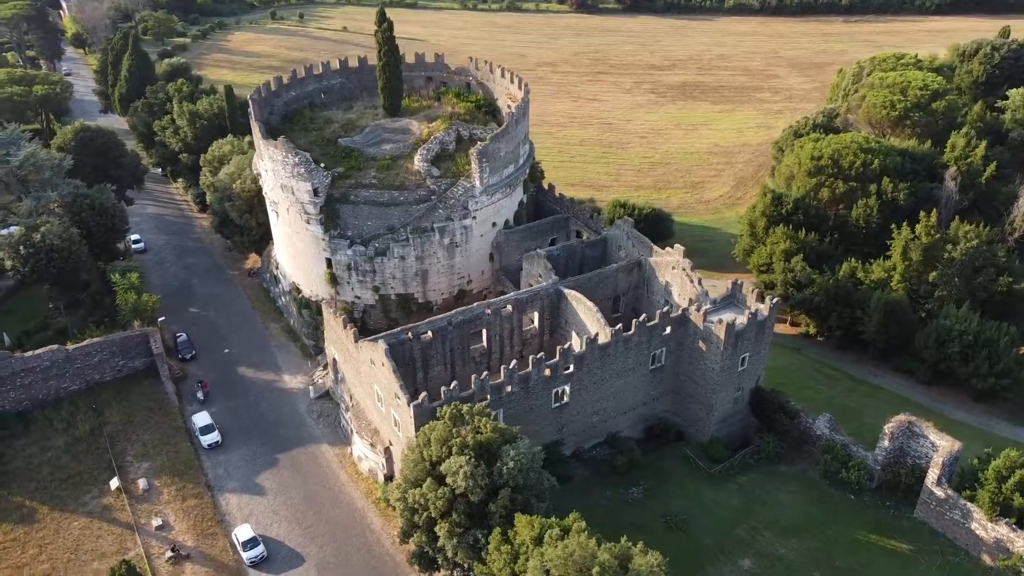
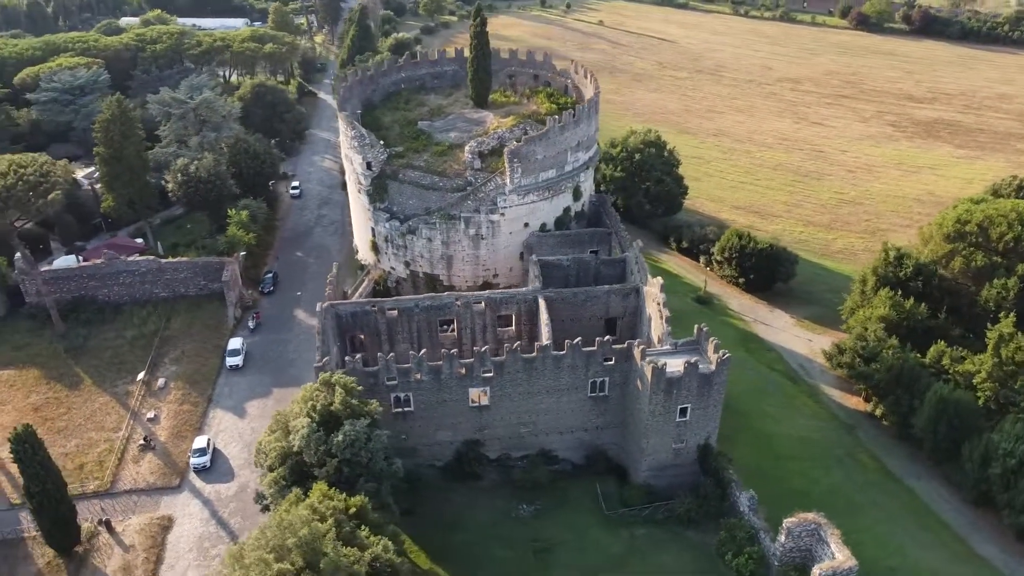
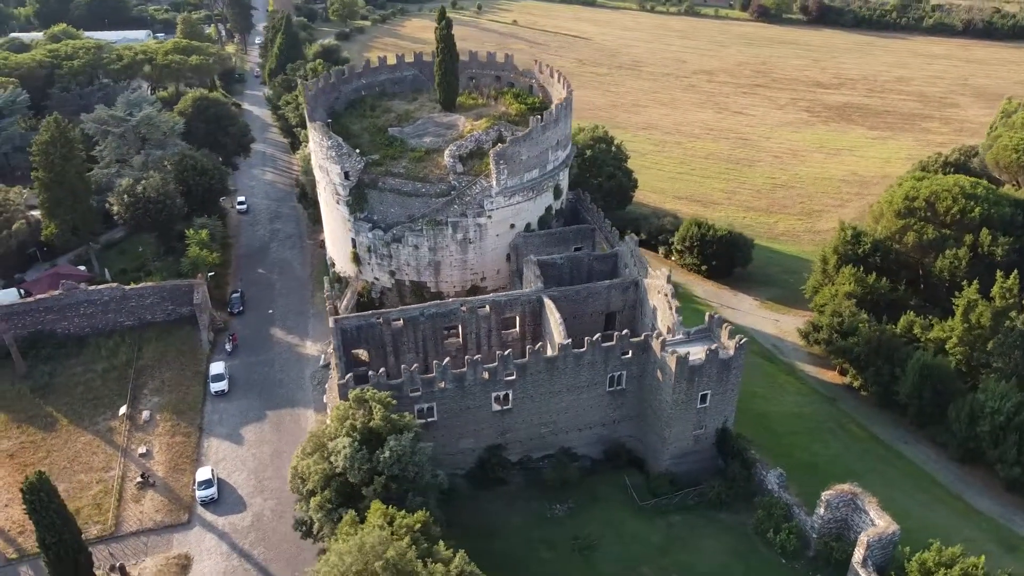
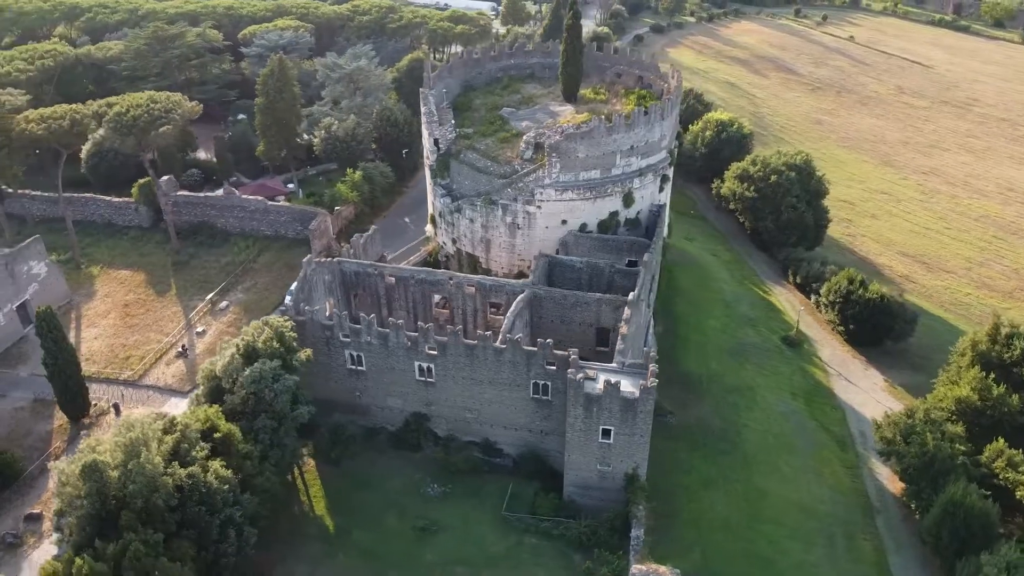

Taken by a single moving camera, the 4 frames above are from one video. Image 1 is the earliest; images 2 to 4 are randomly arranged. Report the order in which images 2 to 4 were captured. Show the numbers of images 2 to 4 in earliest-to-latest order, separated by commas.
3, 2, 4
